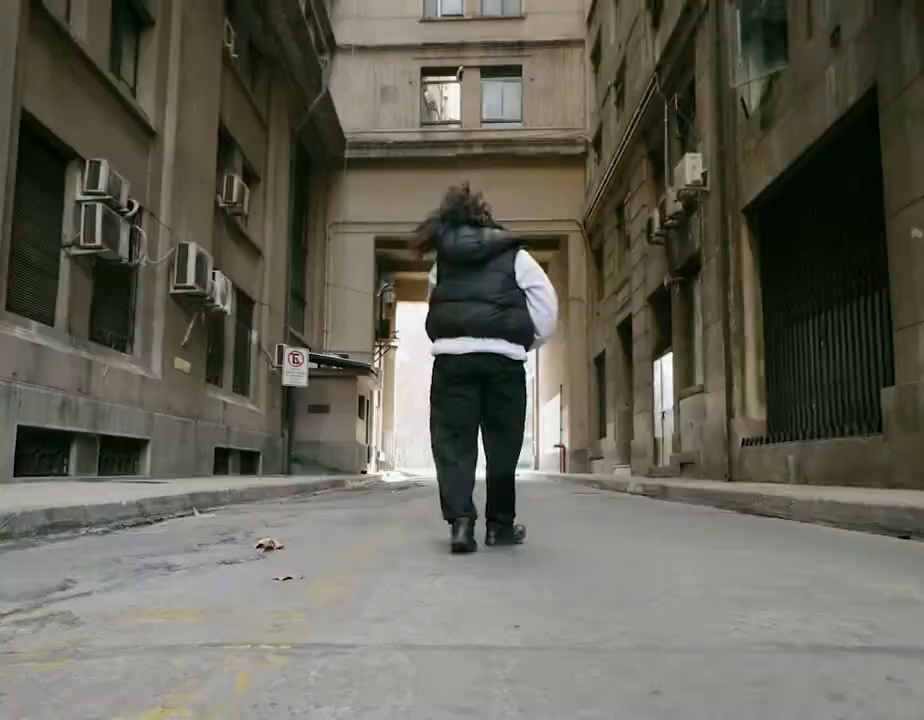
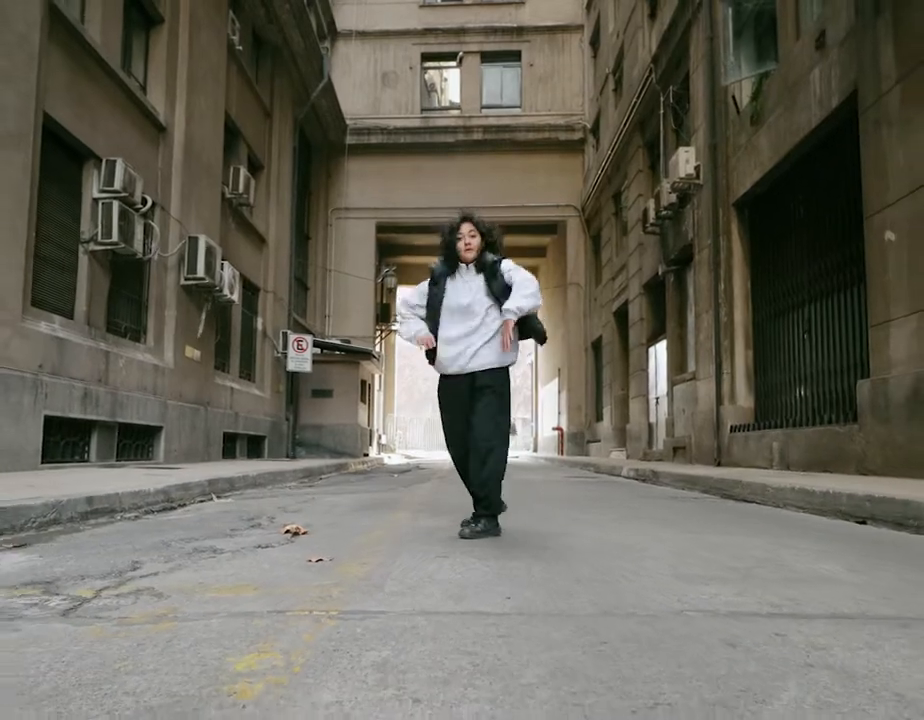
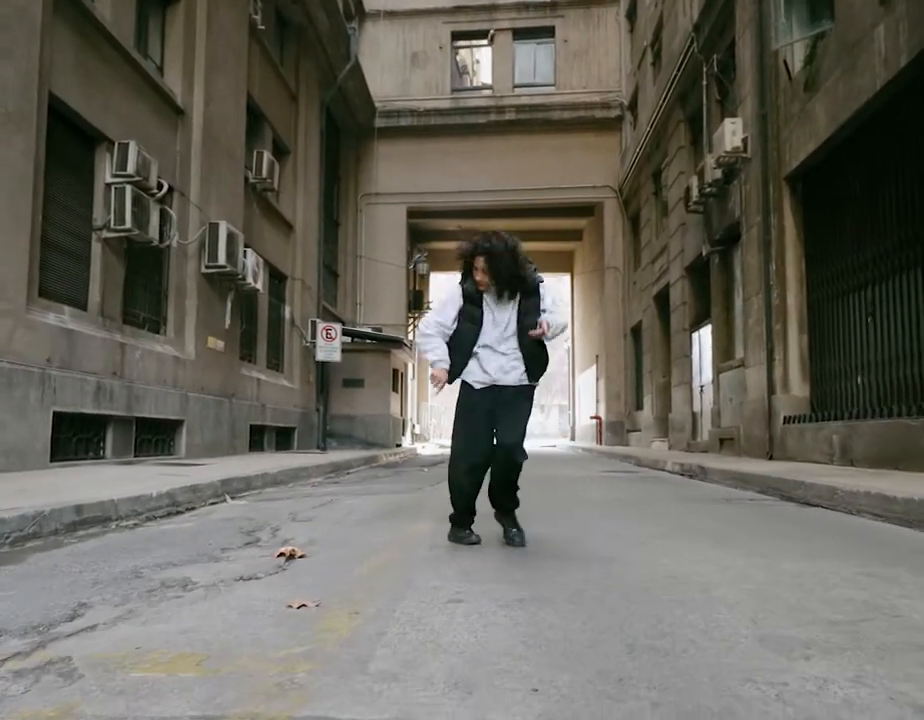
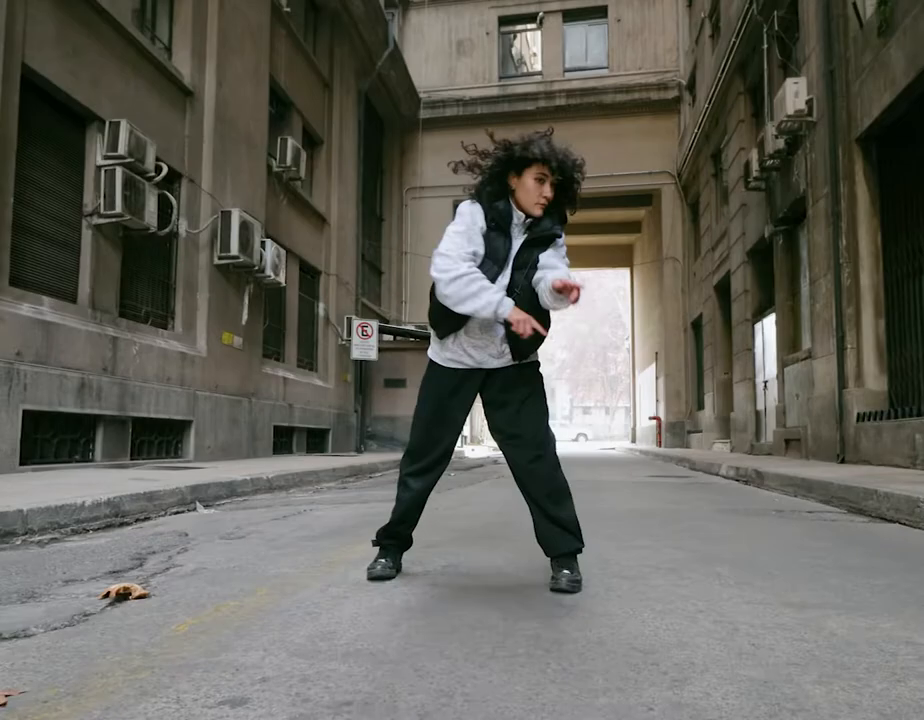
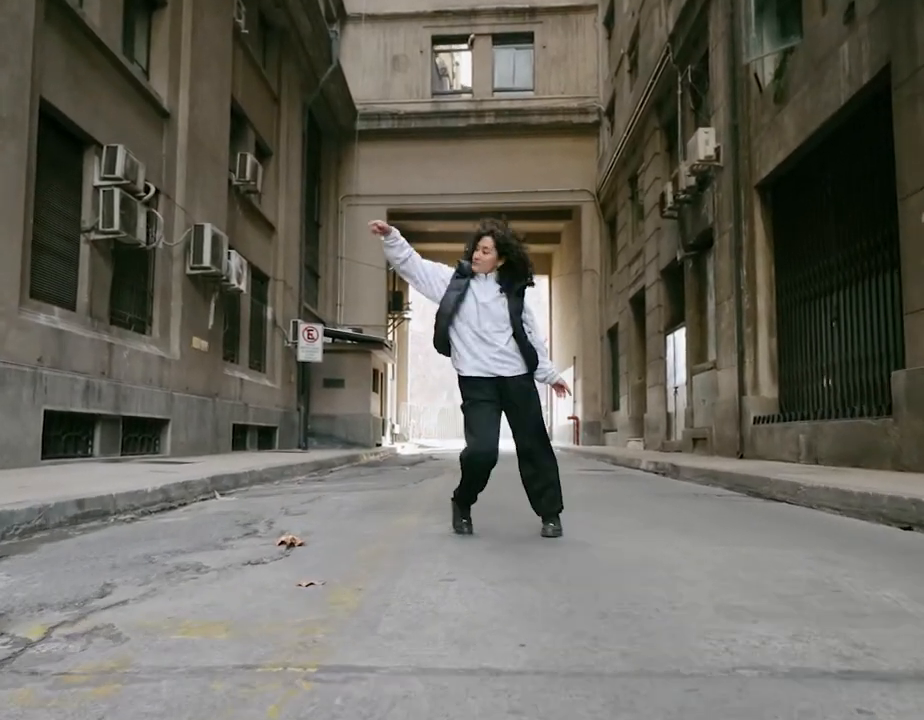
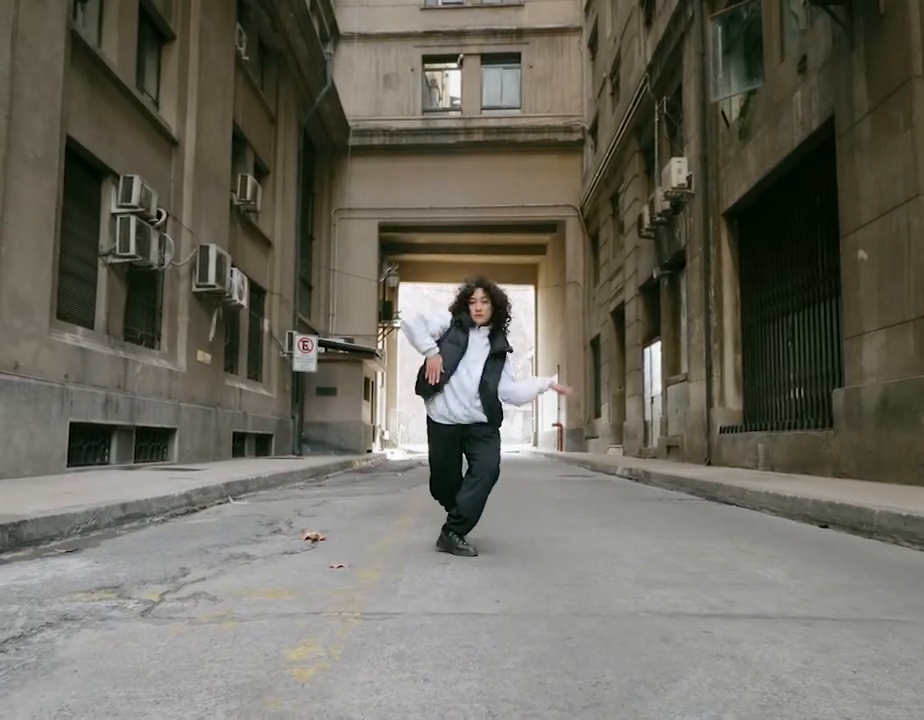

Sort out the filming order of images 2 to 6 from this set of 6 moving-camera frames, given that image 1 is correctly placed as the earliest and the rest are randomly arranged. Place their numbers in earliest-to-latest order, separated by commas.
2, 6, 5, 3, 4
